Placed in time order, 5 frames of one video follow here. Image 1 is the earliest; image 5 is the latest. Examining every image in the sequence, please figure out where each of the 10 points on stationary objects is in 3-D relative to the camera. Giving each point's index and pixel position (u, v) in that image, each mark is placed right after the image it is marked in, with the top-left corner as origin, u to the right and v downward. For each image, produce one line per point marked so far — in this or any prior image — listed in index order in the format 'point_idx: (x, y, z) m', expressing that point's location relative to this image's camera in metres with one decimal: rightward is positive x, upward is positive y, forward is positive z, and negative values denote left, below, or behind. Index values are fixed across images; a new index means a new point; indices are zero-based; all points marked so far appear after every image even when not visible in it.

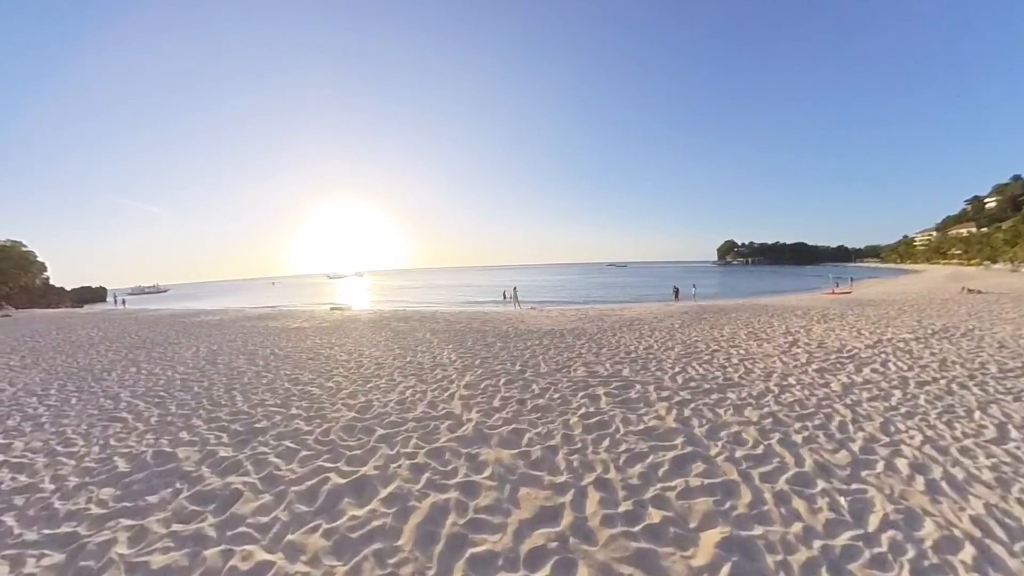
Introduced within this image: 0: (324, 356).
0: (-4.0, -1.5, +8.4) m
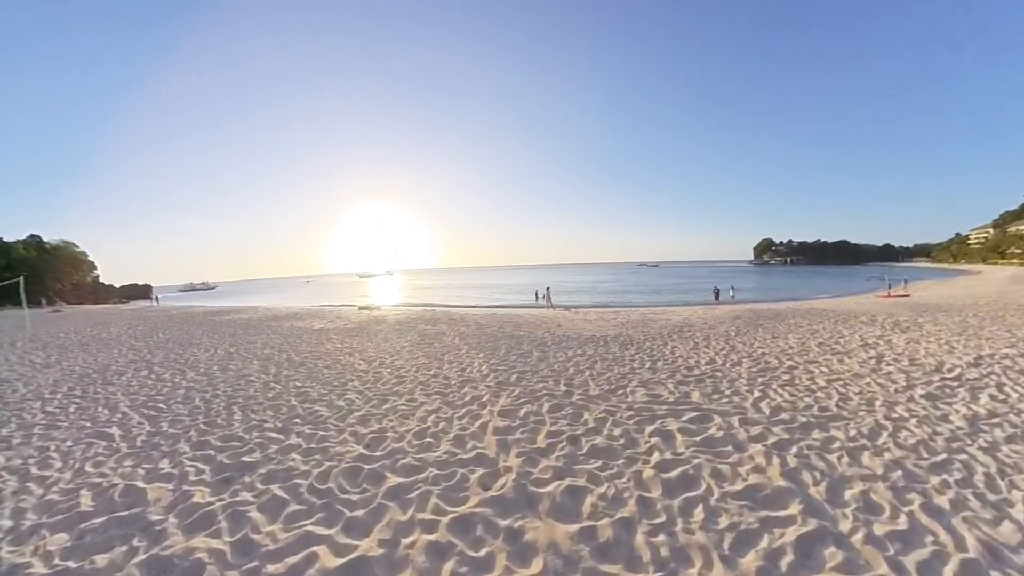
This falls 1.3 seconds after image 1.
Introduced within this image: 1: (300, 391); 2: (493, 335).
0: (-3.3, -1.5, +7.4) m
1: (-3.3, -1.6, +6.1) m
2: (-0.5, -1.3, +10.6) m
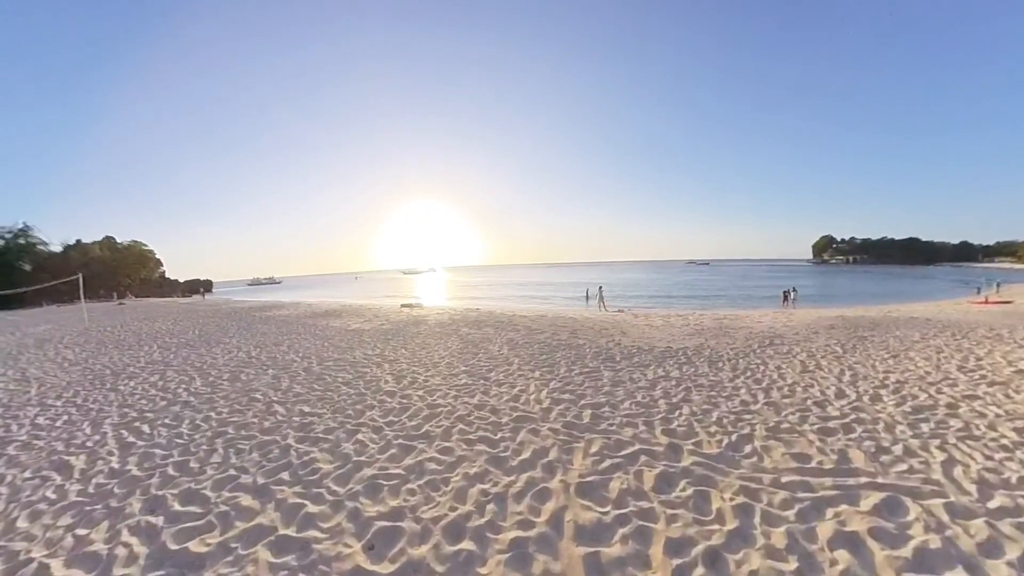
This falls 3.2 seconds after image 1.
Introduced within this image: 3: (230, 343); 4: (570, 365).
0: (-2.3, -1.4, +6.0) m
1: (-2.5, -1.6, +4.6) m
2: (+0.8, -1.3, +8.9) m
3: (-7.0, -1.4, +9.7) m
4: (+1.1, -1.4, +7.0) m
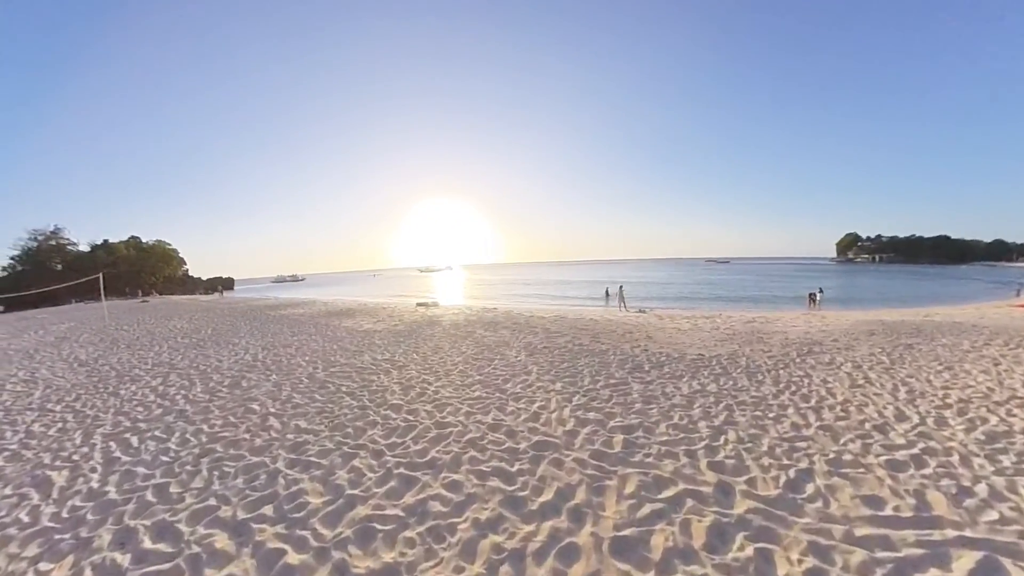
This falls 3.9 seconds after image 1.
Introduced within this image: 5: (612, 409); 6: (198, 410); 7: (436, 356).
0: (-2.0, -1.4, +5.5) m
1: (-2.3, -1.6, +4.2) m
2: (+1.2, -1.3, +8.2) m
3: (-6.6, -1.3, +9.4) m
4: (+1.4, -1.5, +6.4) m
5: (+1.3, -1.5, +4.9) m
6: (-4.3, -1.7, +5.3) m
7: (-1.5, -1.3, +7.6) m
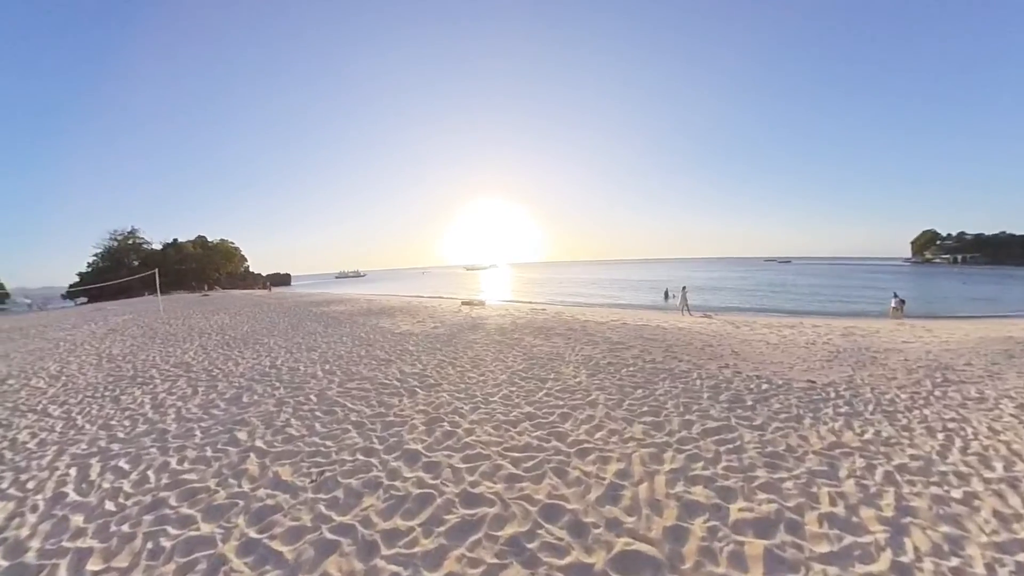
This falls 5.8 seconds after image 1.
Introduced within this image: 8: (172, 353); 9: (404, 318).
0: (-1.4, -1.4, +4.2) m
1: (-1.8, -1.6, +3.0) m
2: (+2.1, -1.4, +6.6) m
3: (-5.5, -1.2, +8.7) m
4: (+2.1, -1.5, +4.7) m
5: (+1.8, -1.6, +3.3) m
6: (-3.7, -1.6, +4.3) m
7: (-0.6, -1.4, +6.3) m
8: (-7.3, -1.4, +8.4) m
9: (-3.5, -1.0, +12.7) m
